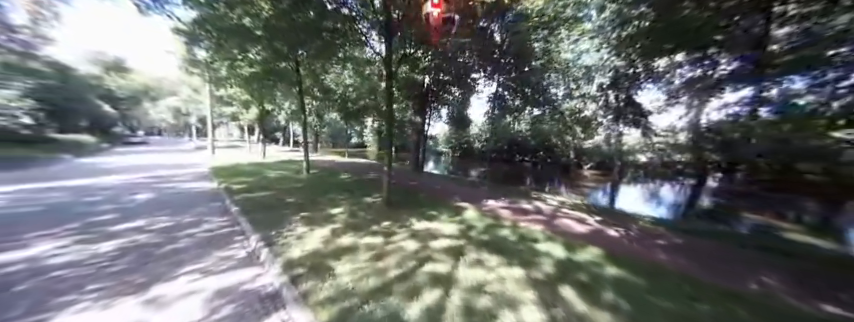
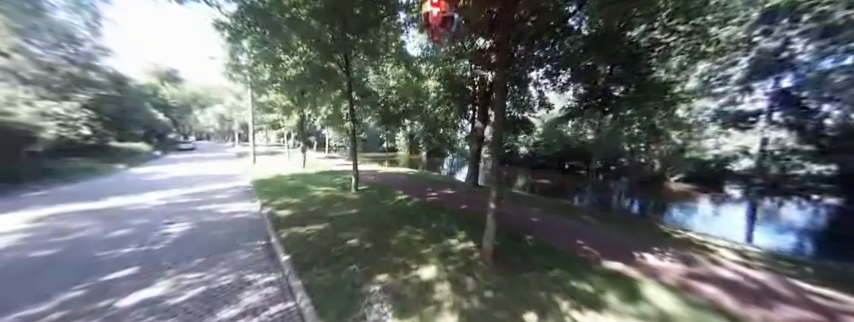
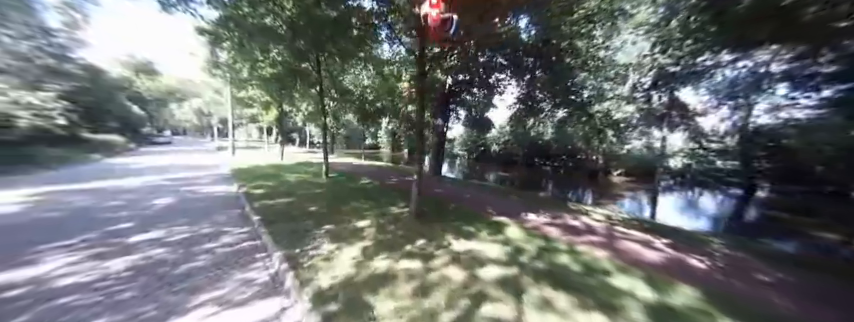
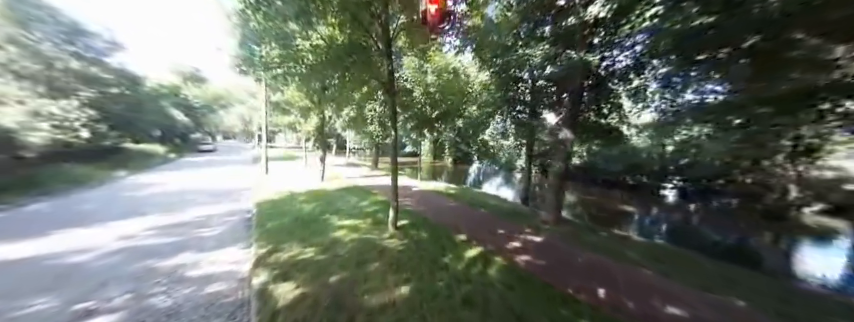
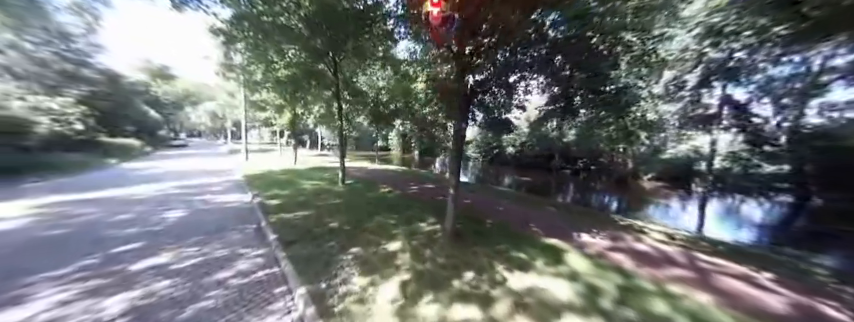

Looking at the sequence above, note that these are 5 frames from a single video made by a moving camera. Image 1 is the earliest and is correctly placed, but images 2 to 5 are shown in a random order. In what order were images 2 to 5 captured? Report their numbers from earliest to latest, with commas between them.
3, 5, 2, 4
